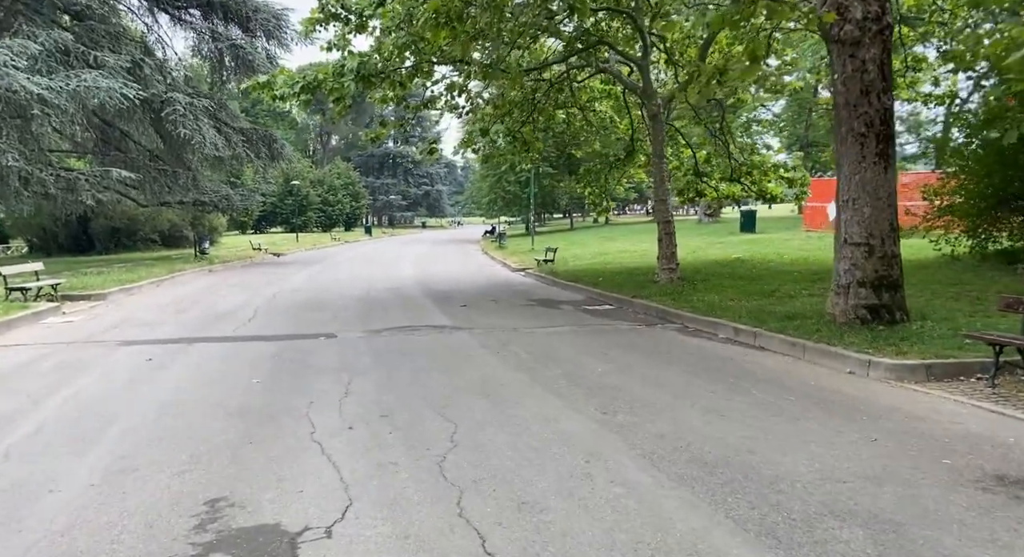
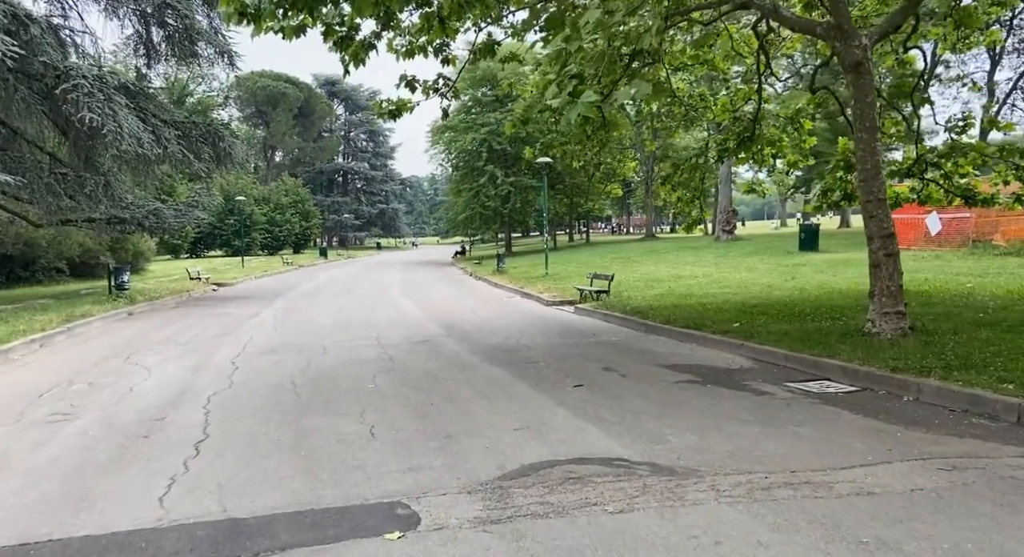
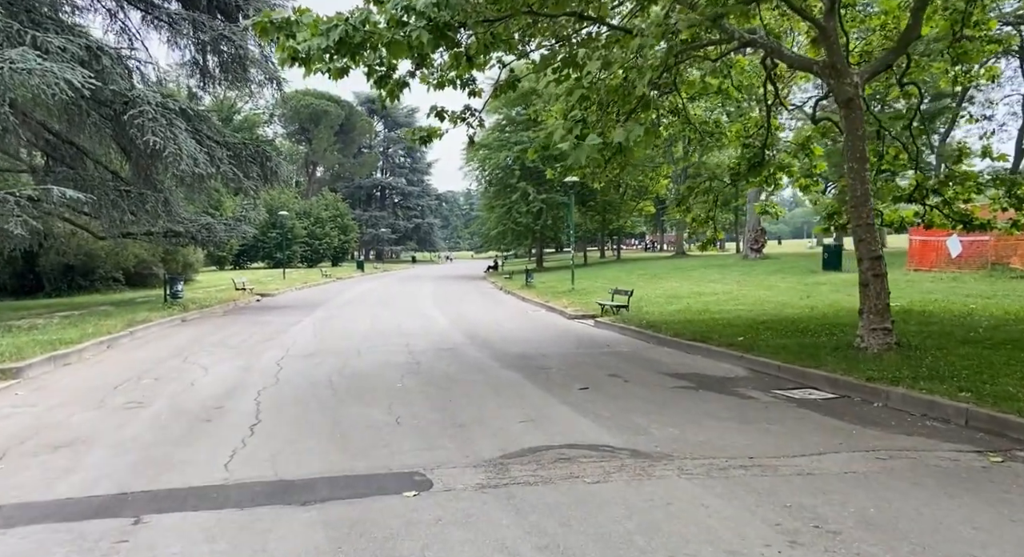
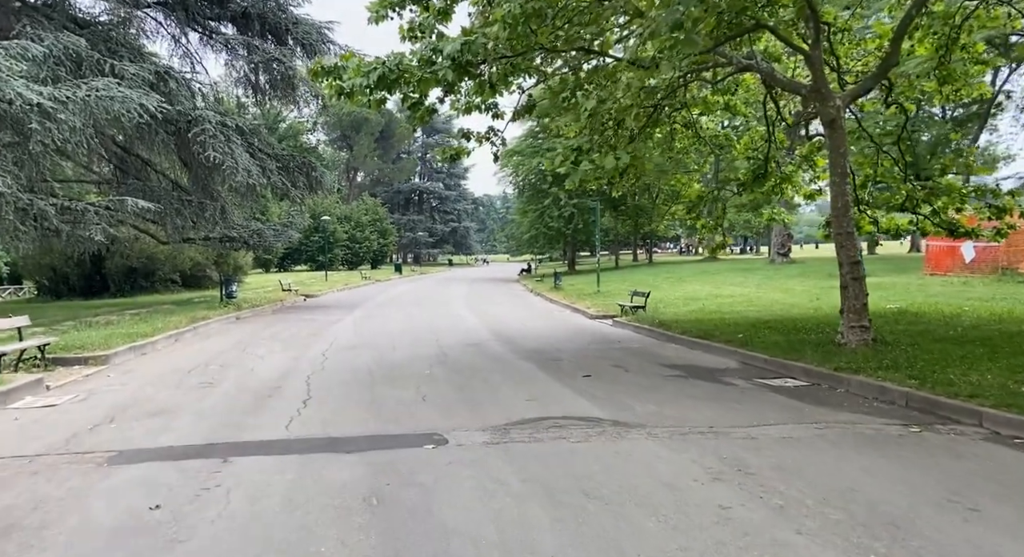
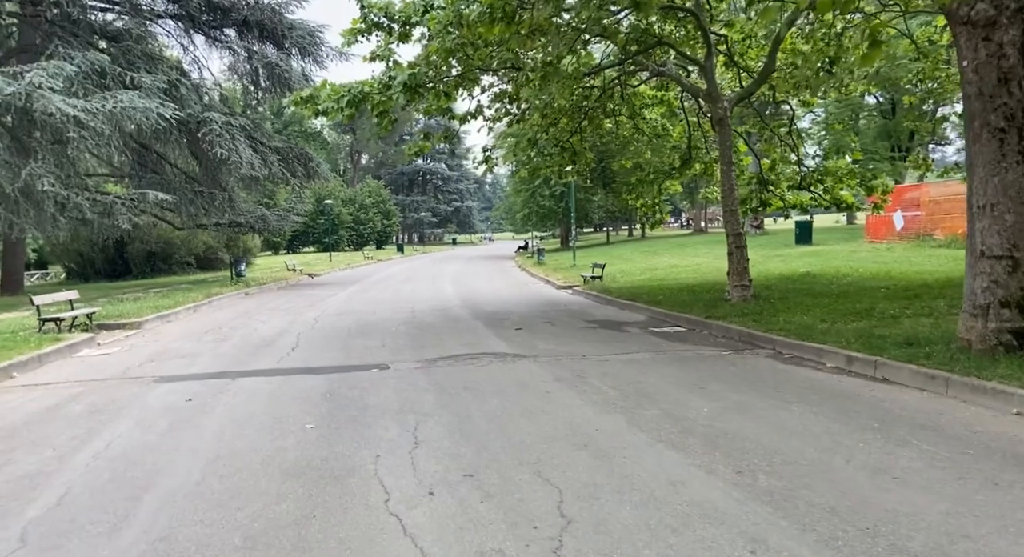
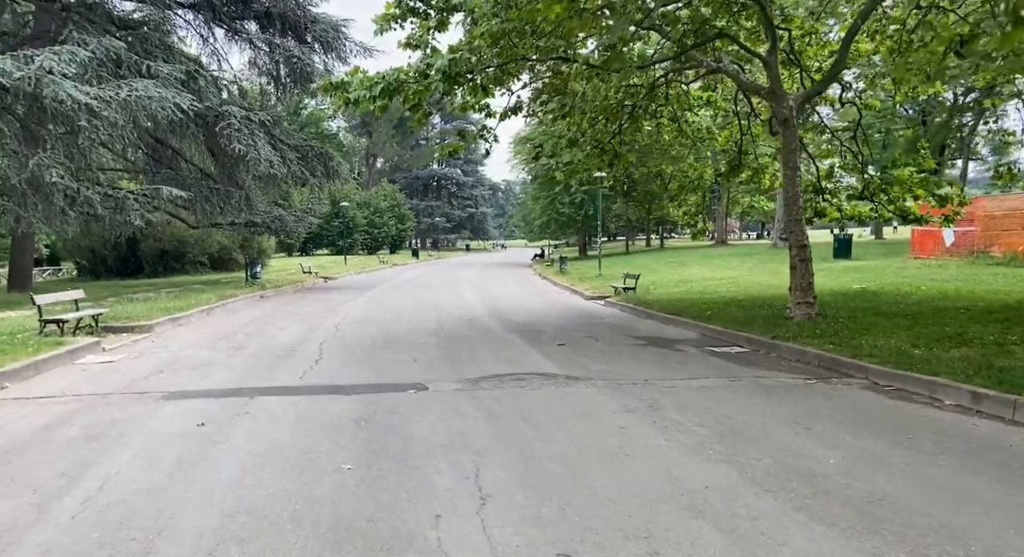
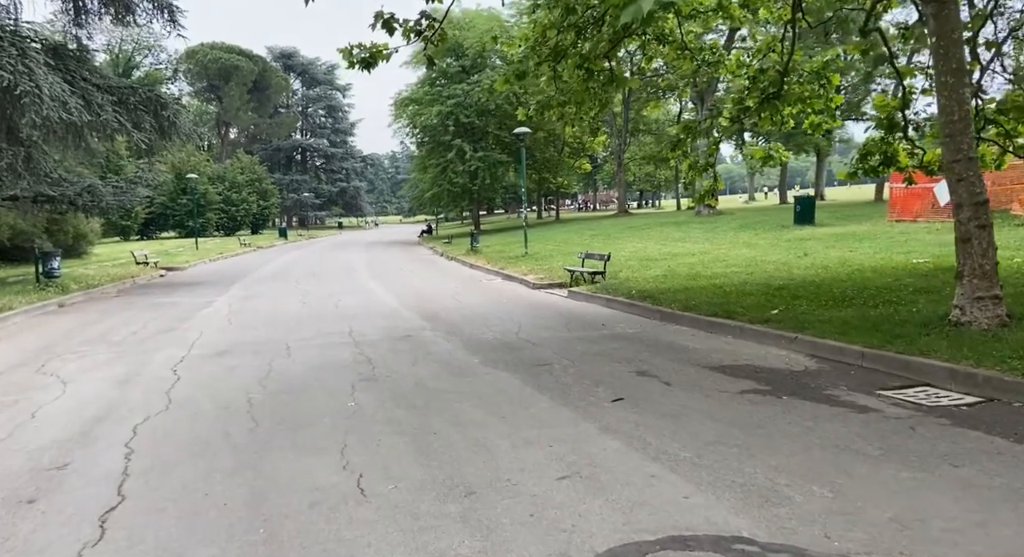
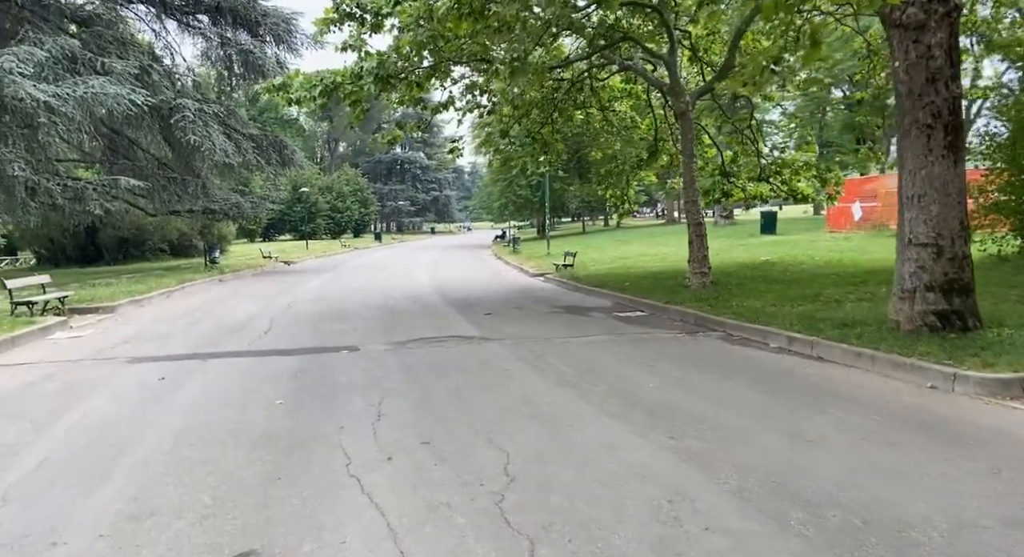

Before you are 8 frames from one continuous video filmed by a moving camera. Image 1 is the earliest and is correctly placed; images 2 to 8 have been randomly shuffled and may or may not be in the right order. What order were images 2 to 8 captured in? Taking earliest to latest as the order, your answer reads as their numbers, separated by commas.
8, 5, 6, 4, 3, 2, 7
